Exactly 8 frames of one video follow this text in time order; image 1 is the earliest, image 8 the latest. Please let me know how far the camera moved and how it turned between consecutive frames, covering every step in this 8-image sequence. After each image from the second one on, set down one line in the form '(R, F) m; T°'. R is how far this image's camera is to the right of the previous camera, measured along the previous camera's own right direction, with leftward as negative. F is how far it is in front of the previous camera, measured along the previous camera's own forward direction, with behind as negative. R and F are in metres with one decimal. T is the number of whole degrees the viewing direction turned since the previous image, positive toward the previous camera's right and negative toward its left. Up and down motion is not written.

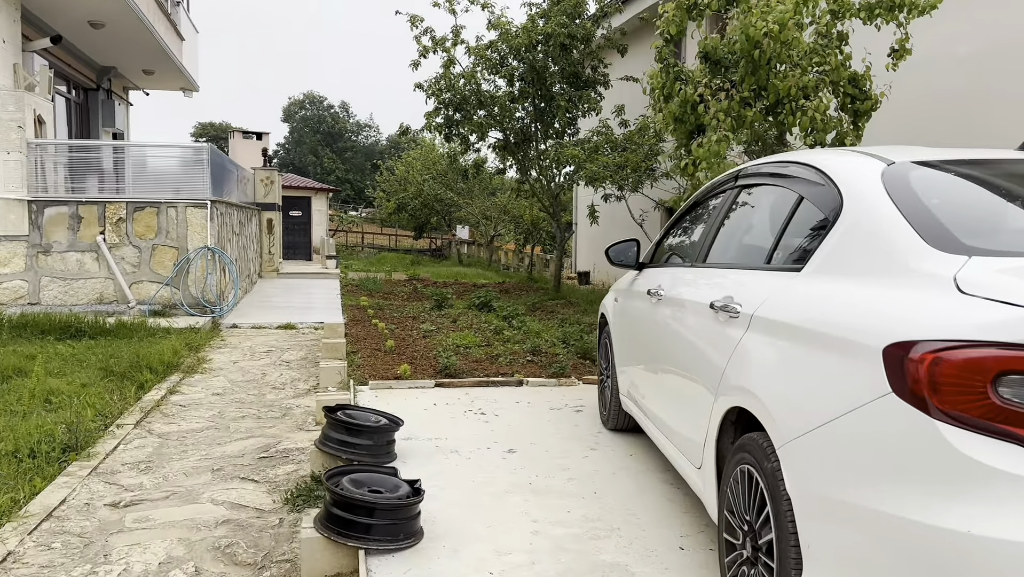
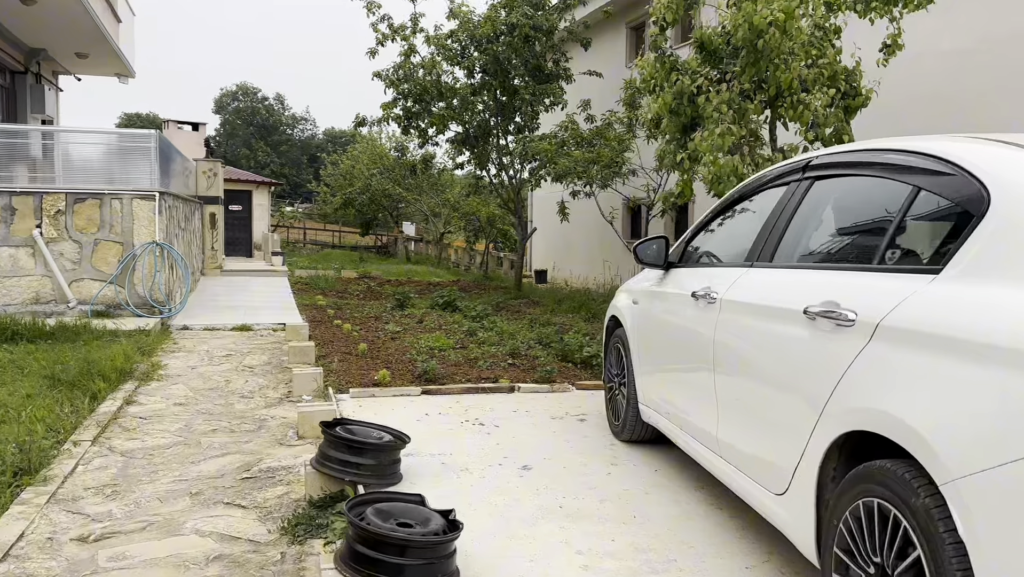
(-0.4, +0.4) m; +4°
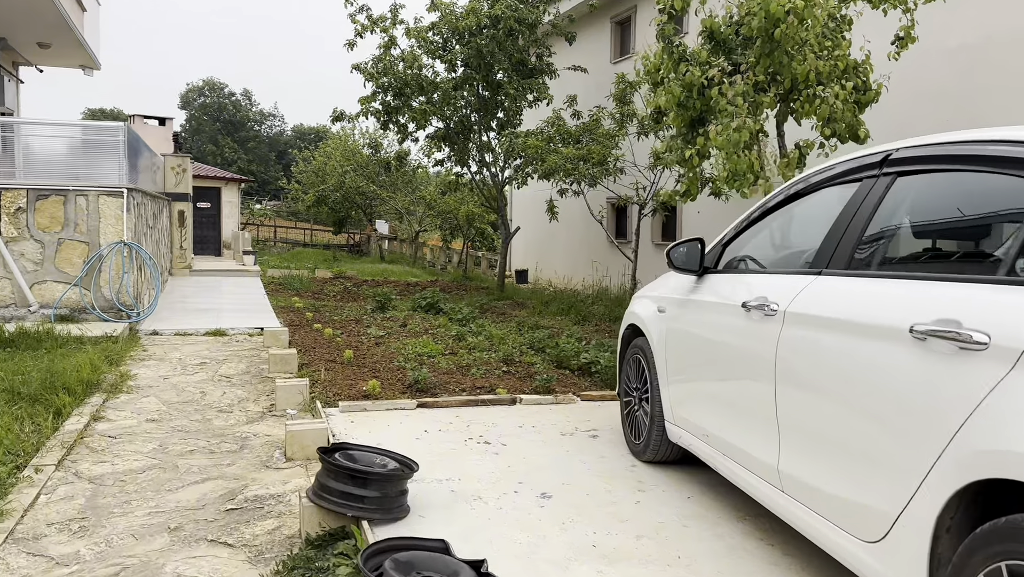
(-0.2, +0.4) m; +2°
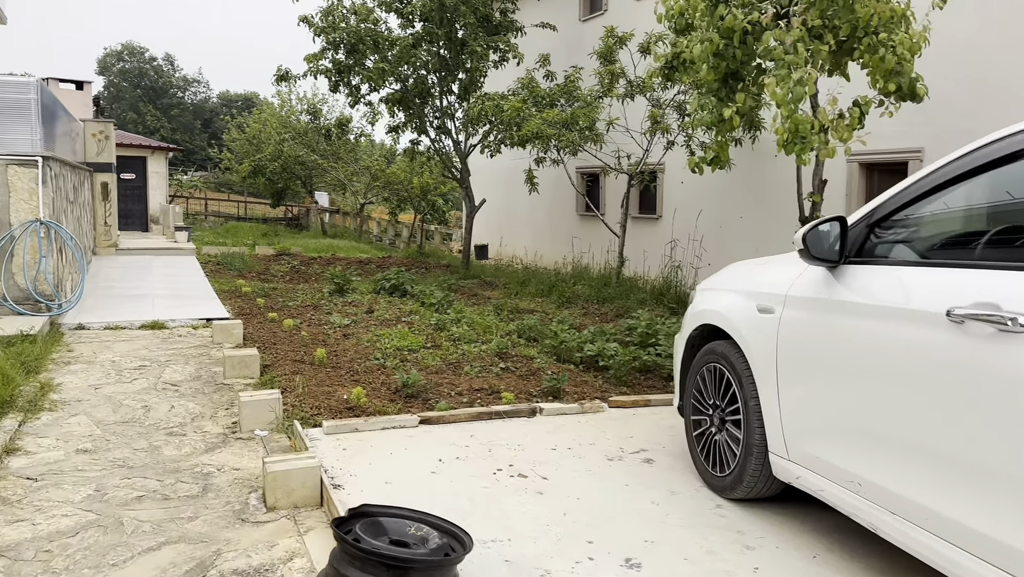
(-0.4, +1.0) m; +4°
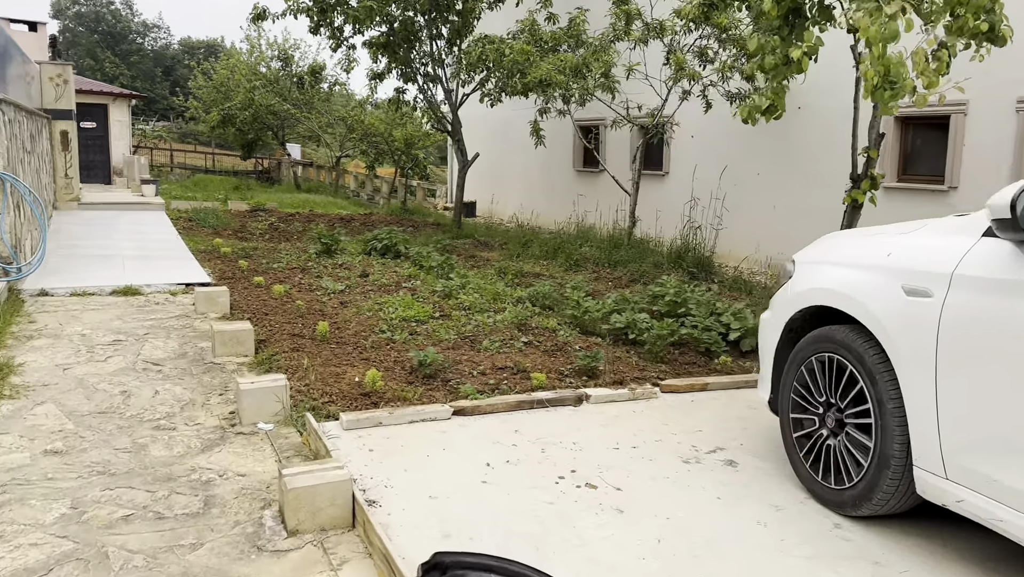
(-0.3, +0.6) m; +2°
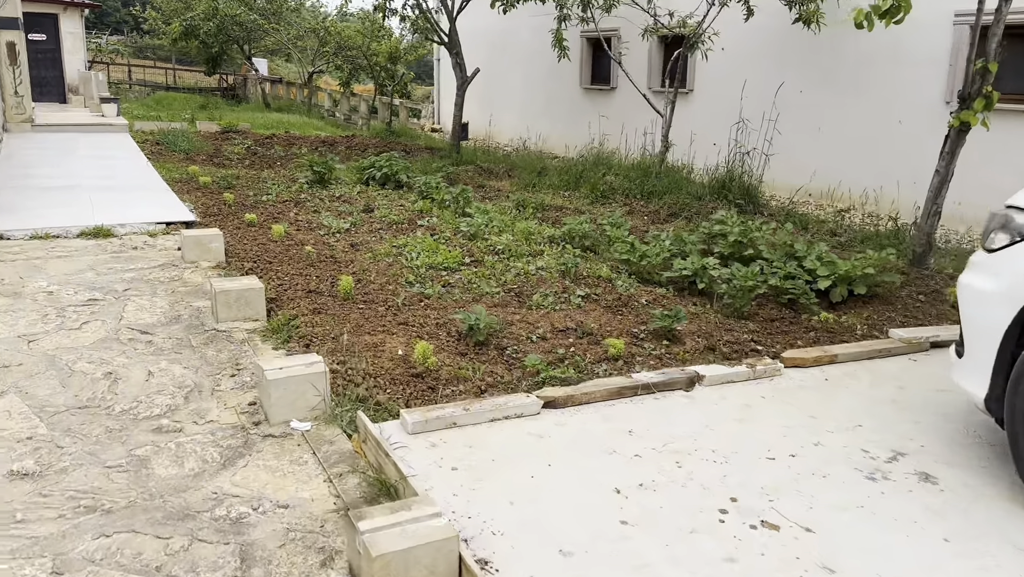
(-0.5, +0.9) m; +2°
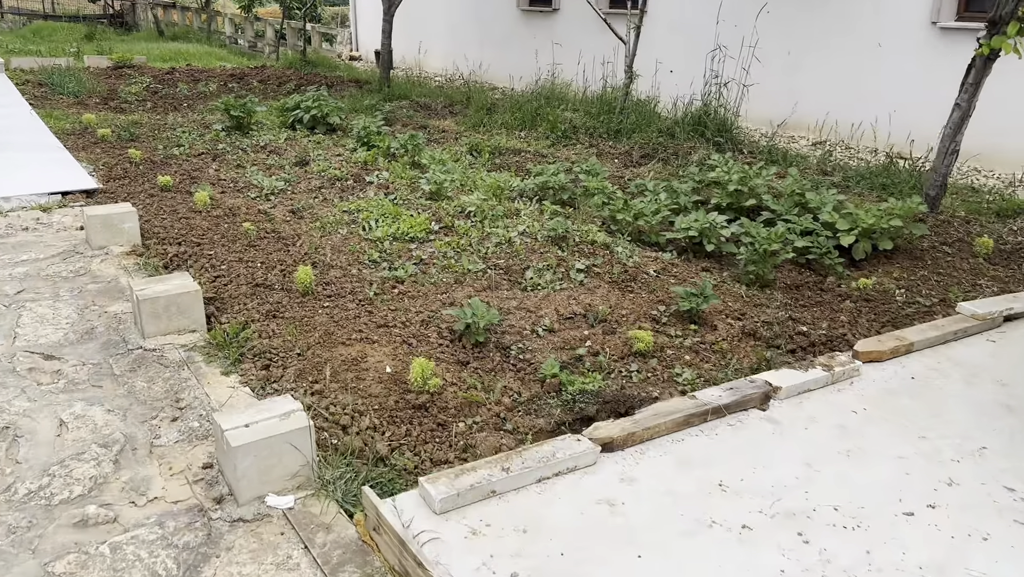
(-0.3, +0.7) m; +5°
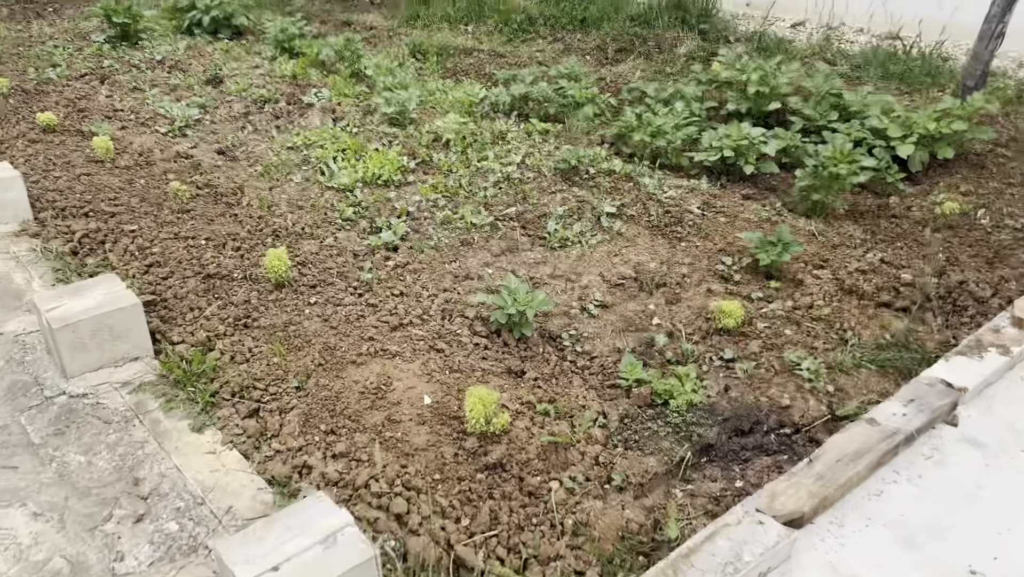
(-0.4, +0.8) m; +6°
